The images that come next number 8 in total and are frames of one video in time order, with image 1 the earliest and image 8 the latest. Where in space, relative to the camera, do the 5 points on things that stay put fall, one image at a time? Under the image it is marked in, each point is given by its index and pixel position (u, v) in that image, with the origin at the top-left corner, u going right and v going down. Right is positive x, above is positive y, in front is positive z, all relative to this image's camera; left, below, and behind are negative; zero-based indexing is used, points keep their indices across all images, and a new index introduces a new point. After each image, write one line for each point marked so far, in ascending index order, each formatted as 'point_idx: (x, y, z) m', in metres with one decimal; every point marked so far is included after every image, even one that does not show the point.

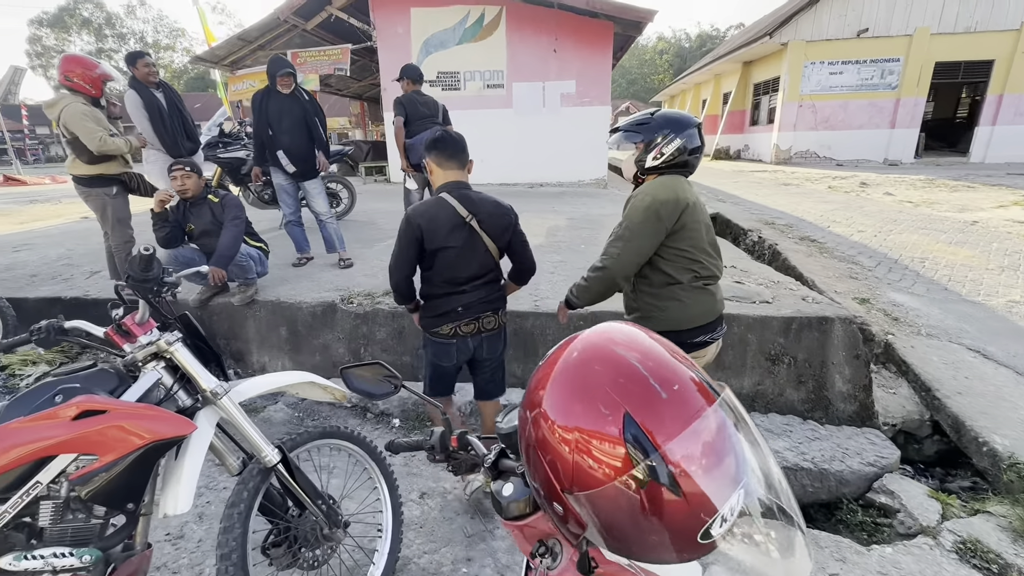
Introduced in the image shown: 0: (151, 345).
0: (-1.0, -0.2, +1.3) m
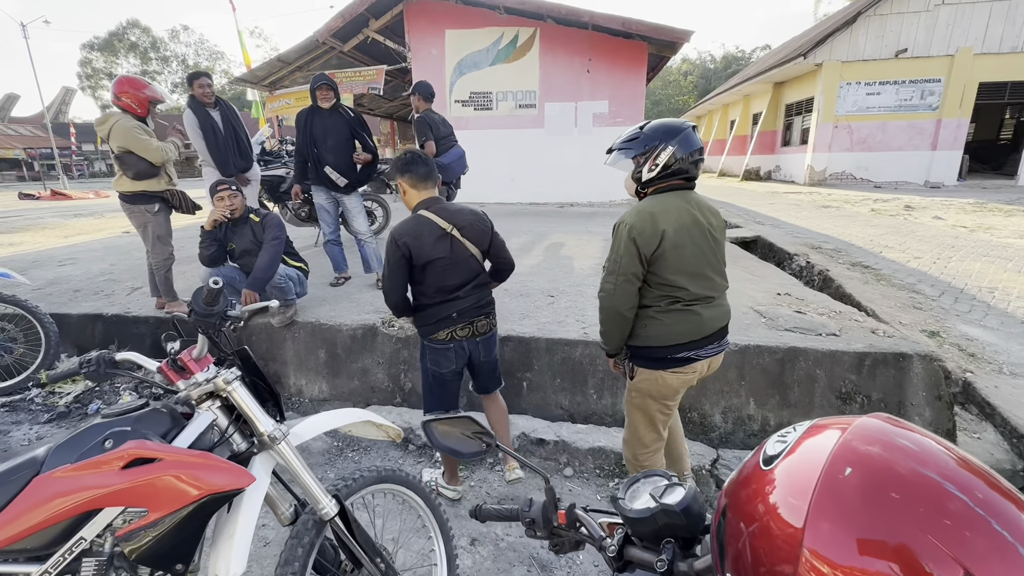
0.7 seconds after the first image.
0: (-0.8, -0.2, +1.2) m
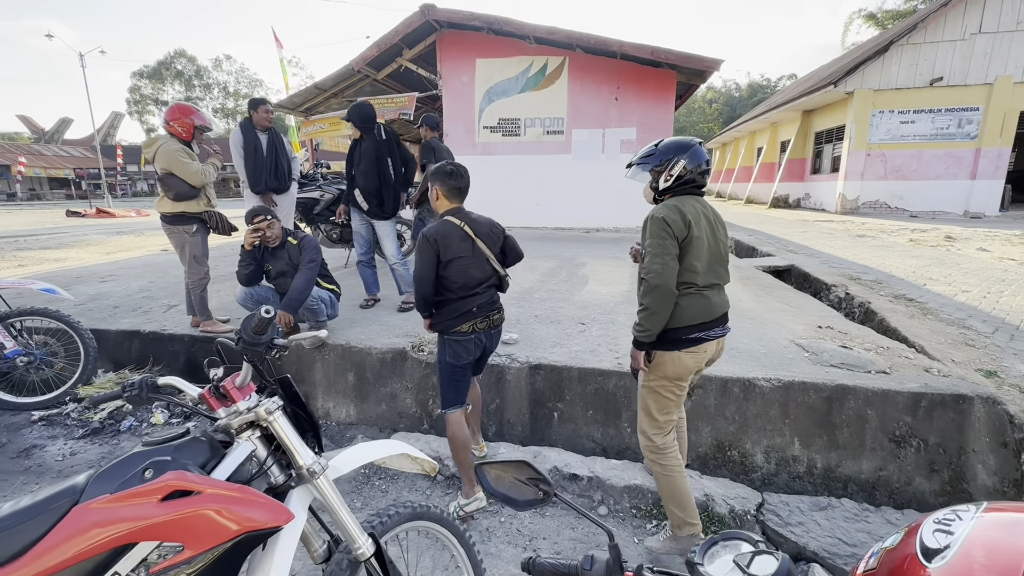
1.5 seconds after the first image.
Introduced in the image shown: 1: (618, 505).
0: (-0.6, -0.3, +1.2) m
1: (+0.5, -1.1, +2.4) m
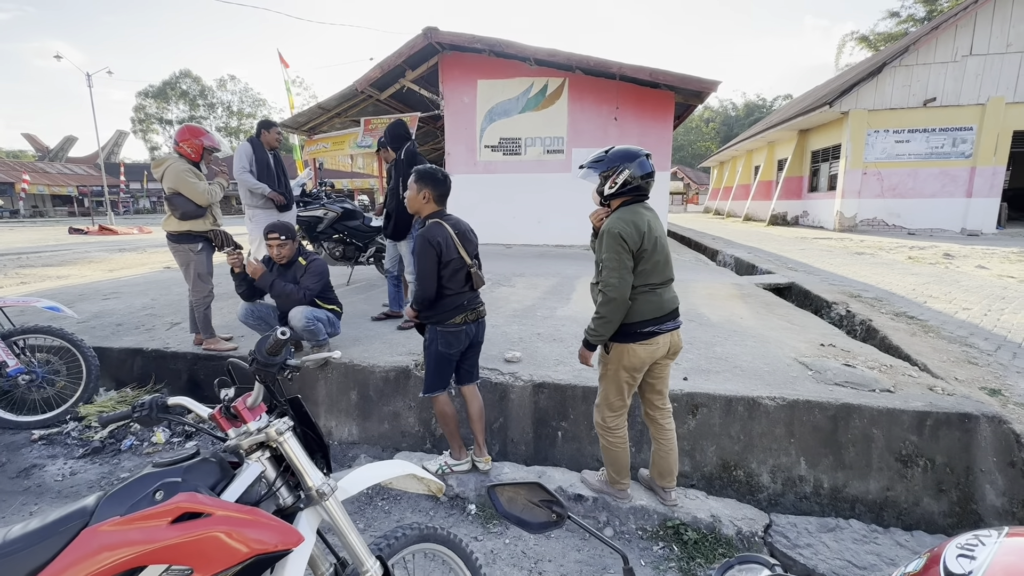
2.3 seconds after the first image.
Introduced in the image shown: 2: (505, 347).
0: (-0.6, -0.4, +1.2) m
1: (+0.6, -1.2, +2.4) m
2: (0.0, -0.4, +3.5) m
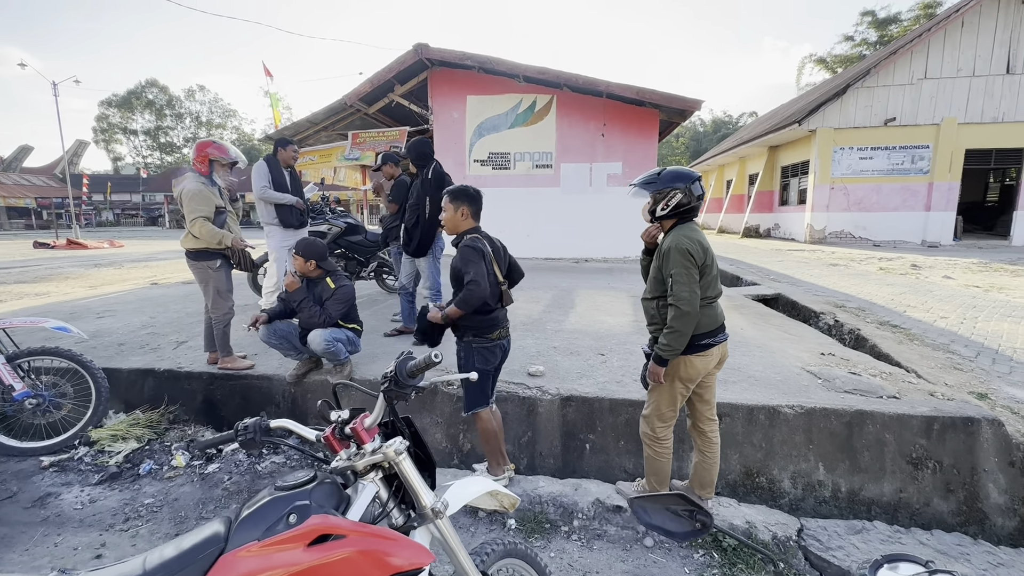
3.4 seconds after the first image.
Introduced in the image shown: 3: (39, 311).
0: (-0.3, -0.4, +1.2) m
1: (+0.8, -1.3, +2.4) m
2: (+0.1, -0.6, +3.6) m
3: (-4.8, -0.2, +4.8) m
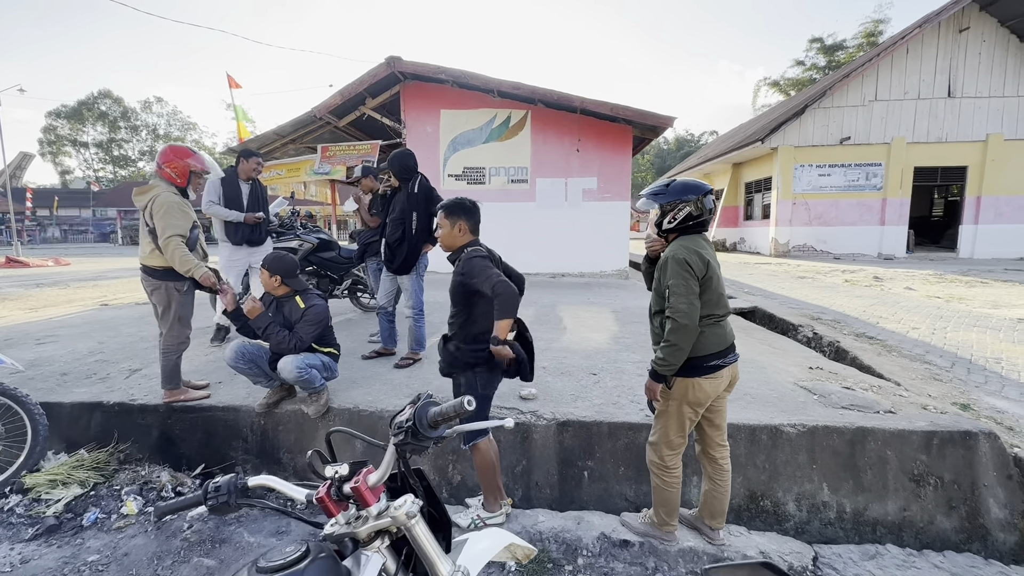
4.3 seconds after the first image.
0: (-0.3, -0.5, +1.0) m
1: (+0.8, -1.4, +2.3) m
2: (0.0, -0.7, +3.4) m
3: (-5.0, -0.5, +4.3) m
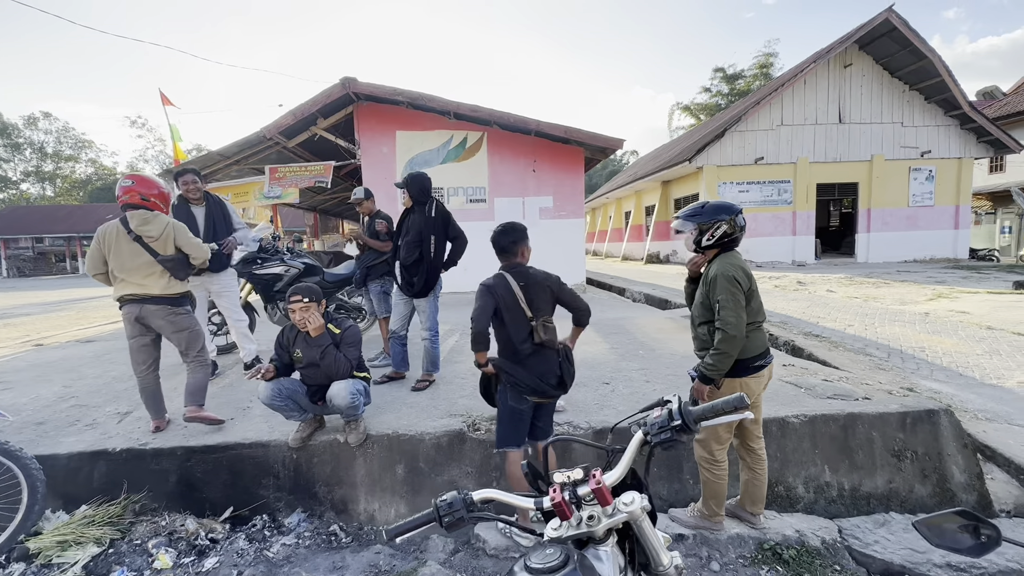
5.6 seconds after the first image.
0: (+0.2, -0.5, +1.1) m
1: (+1.1, -1.4, +2.5) m
2: (+0.2, -0.8, +3.5) m
3: (-4.9, -0.8, +3.7) m
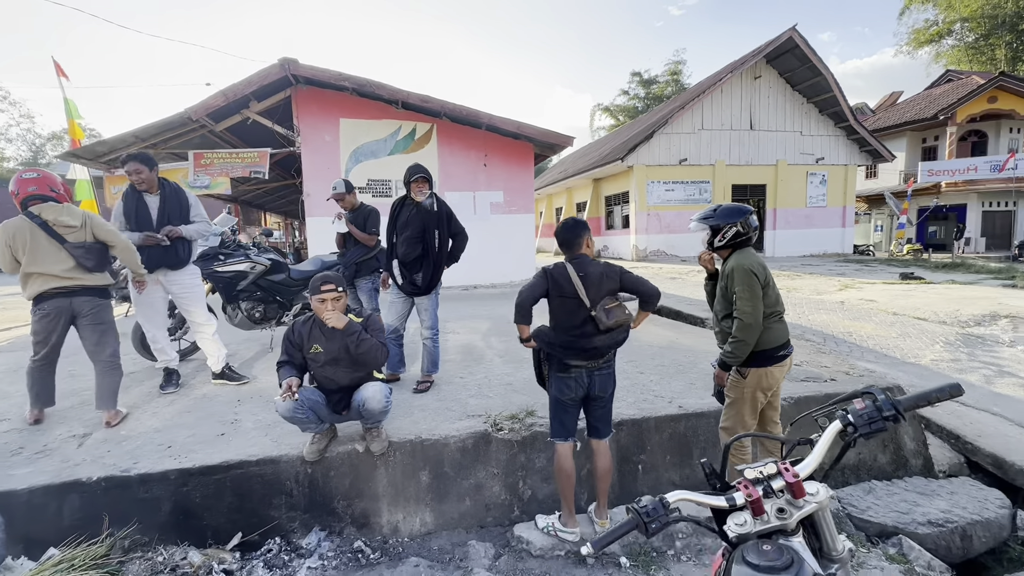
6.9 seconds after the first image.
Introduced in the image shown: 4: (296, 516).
0: (+0.7, -0.5, +1.1) m
1: (+1.3, -1.4, +2.6) m
2: (+0.3, -0.8, +3.5) m
3: (-4.8, -0.9, +2.9) m
4: (-1.2, -1.2, +2.5) m
